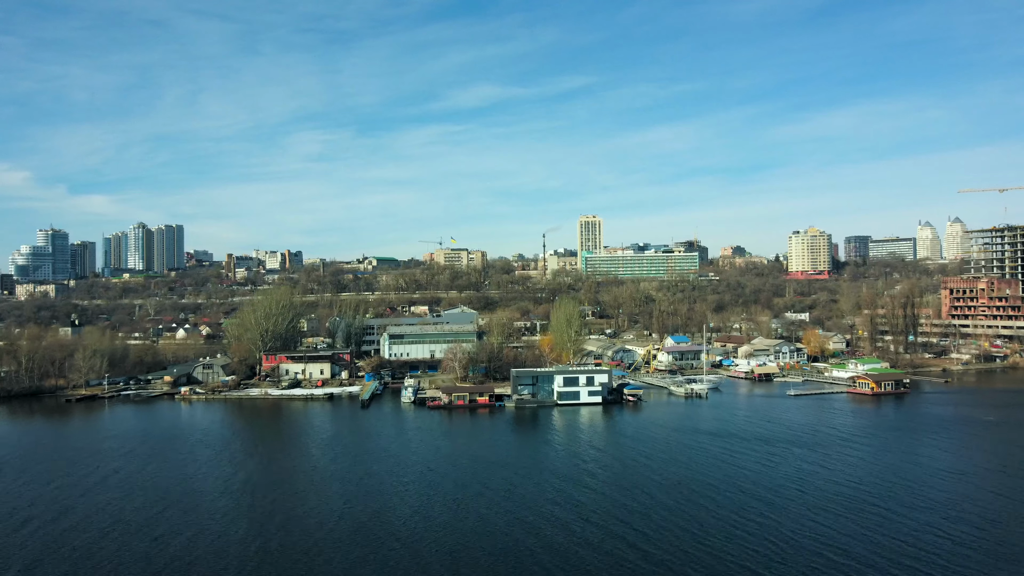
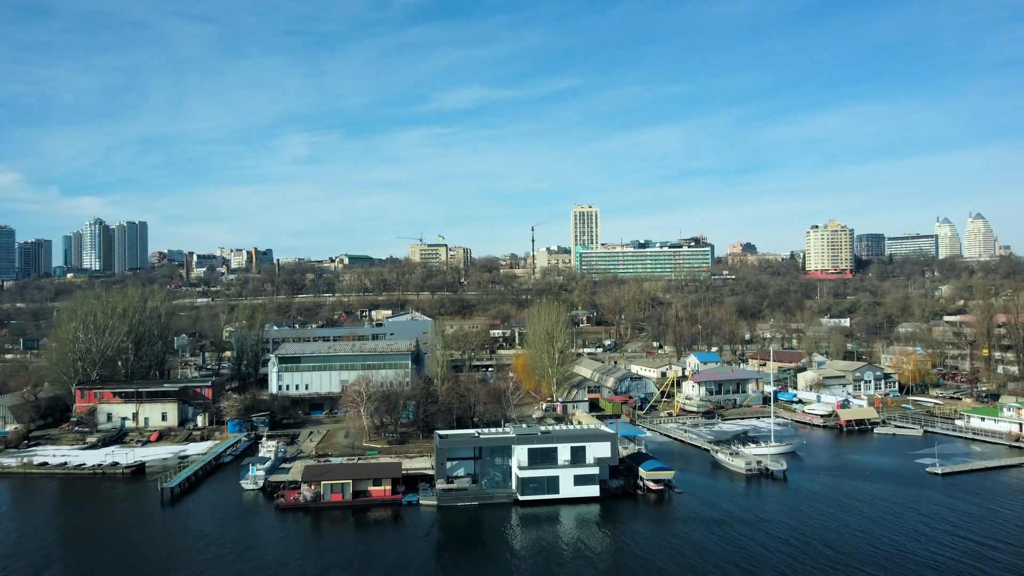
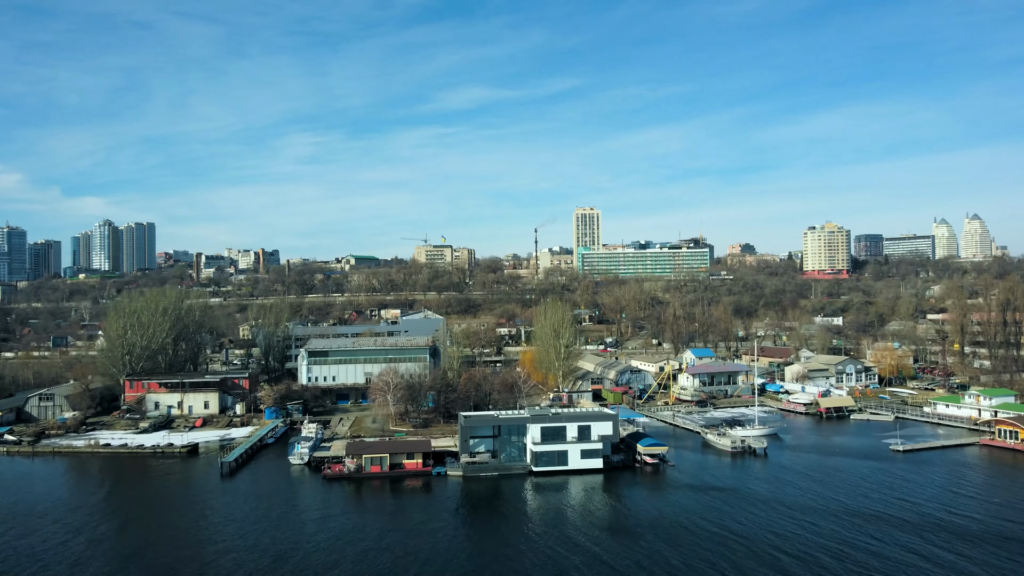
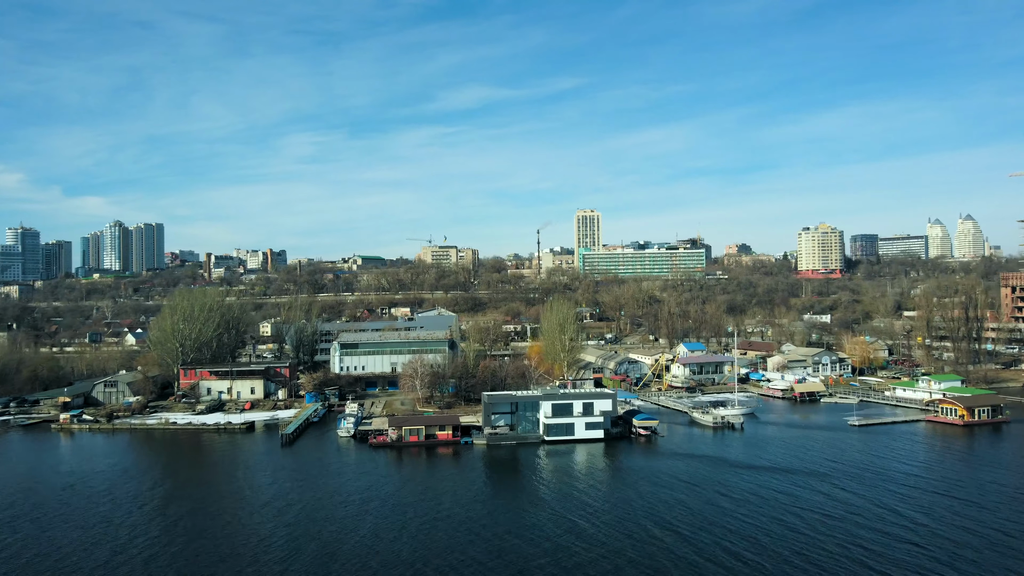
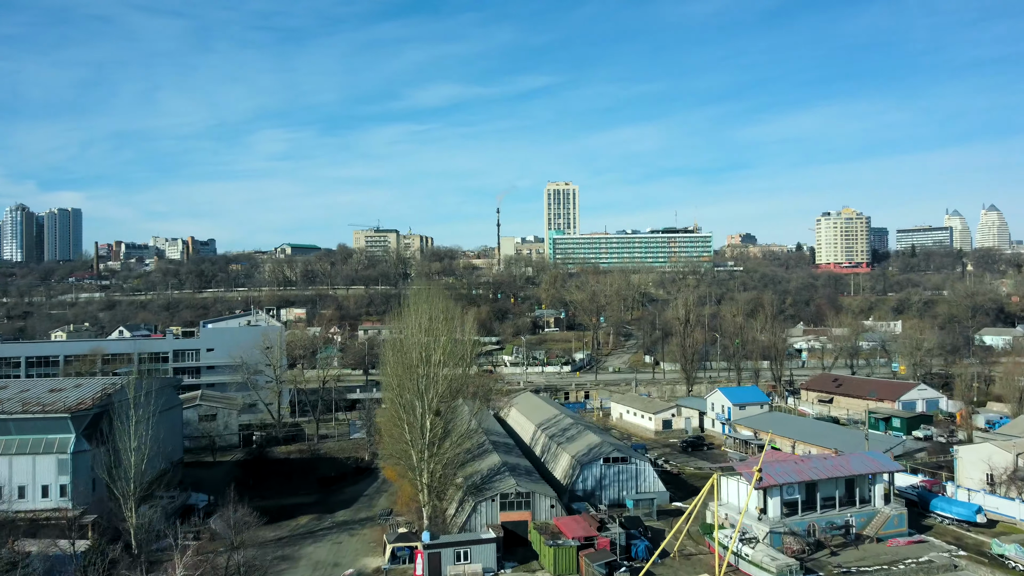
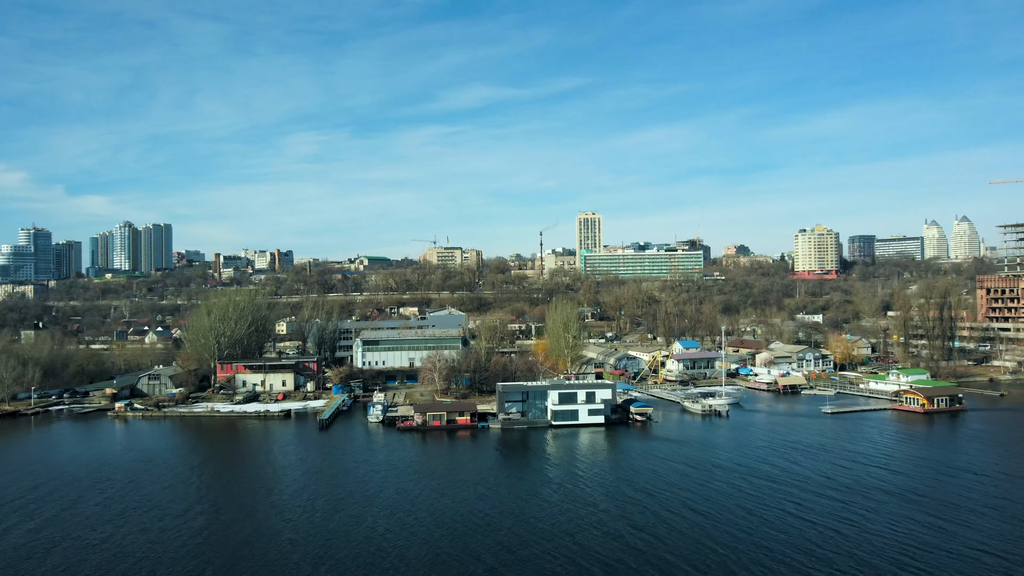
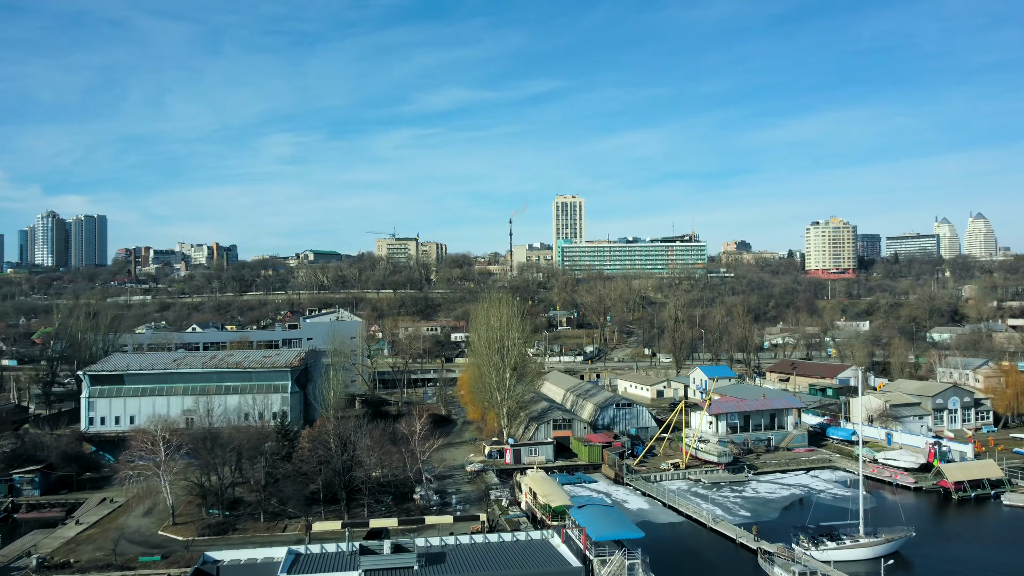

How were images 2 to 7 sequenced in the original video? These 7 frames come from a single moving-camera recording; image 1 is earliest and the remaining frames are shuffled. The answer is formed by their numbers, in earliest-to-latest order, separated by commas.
6, 4, 3, 2, 7, 5
